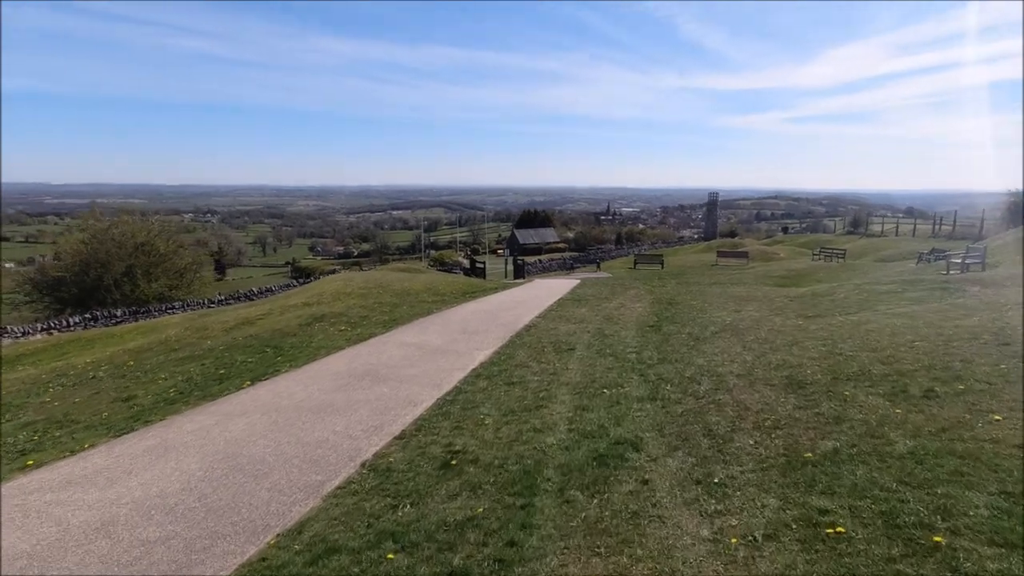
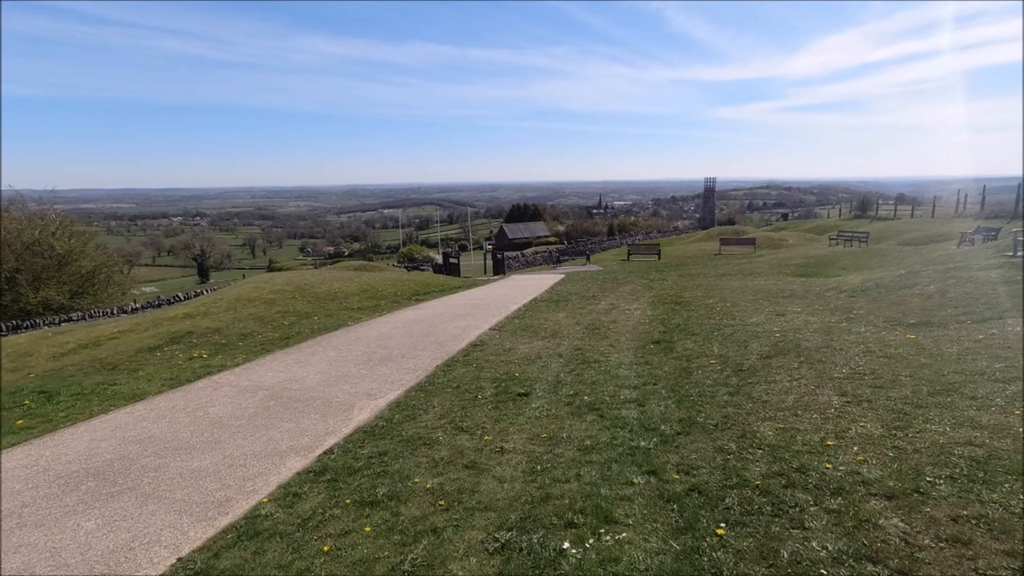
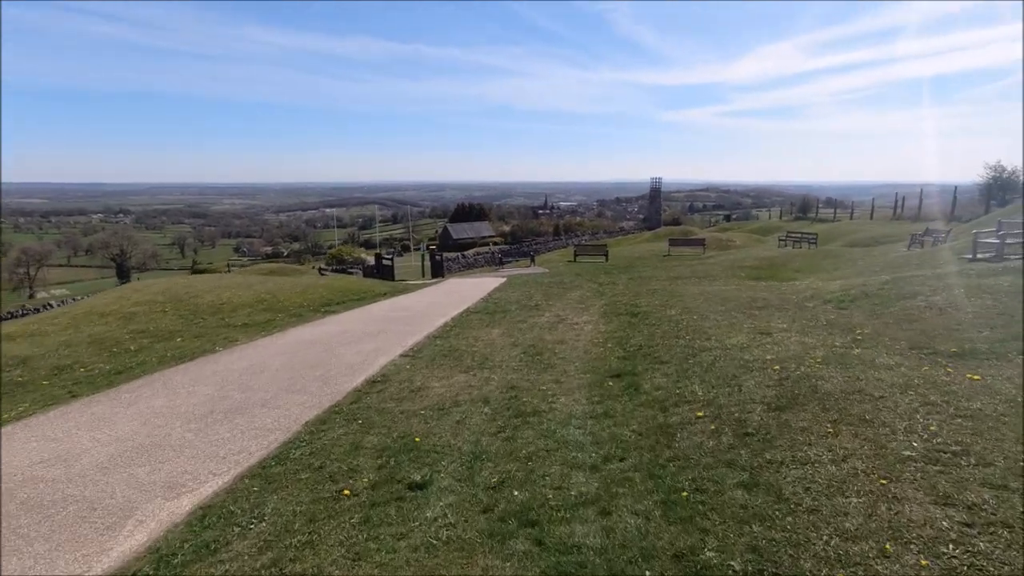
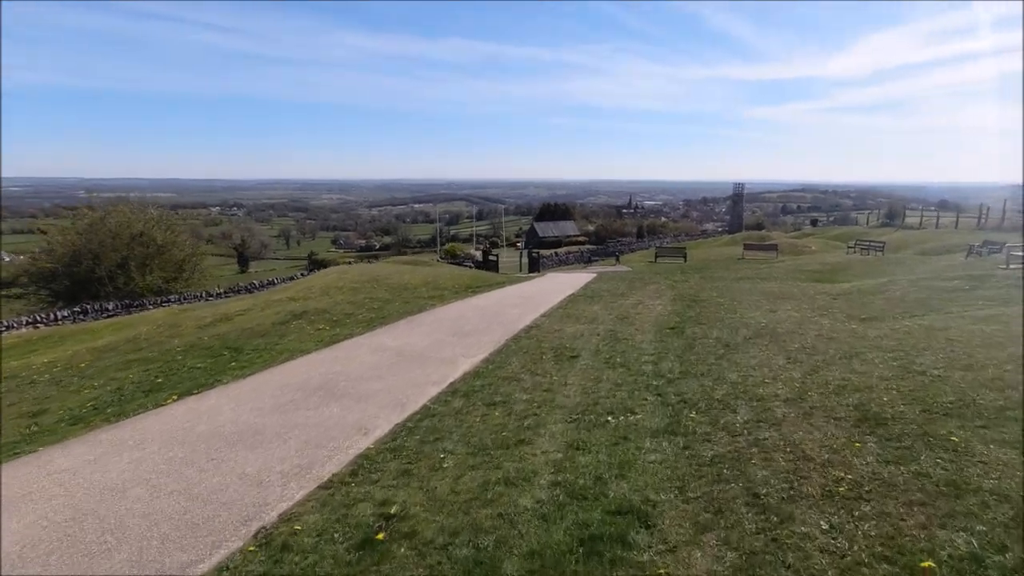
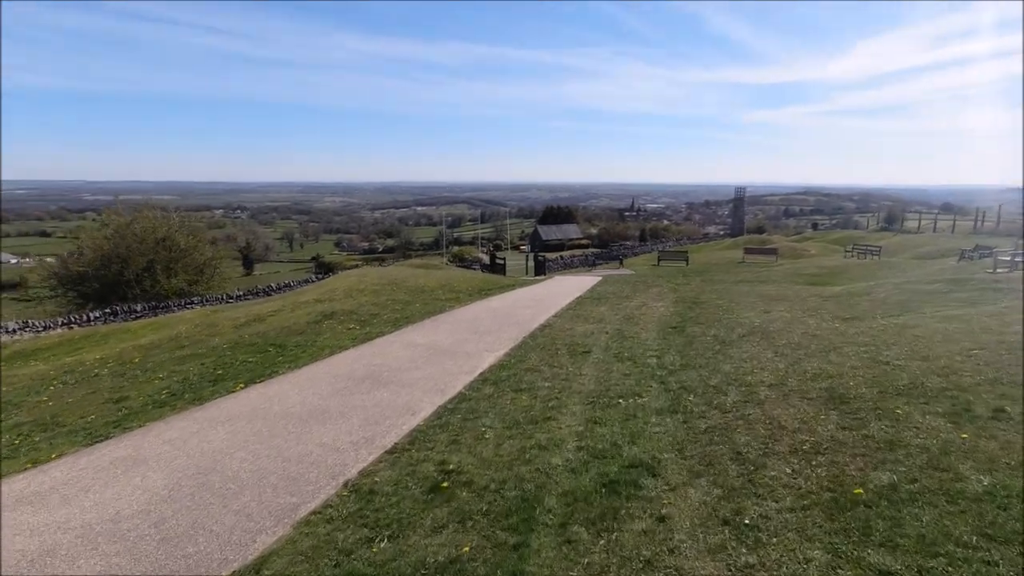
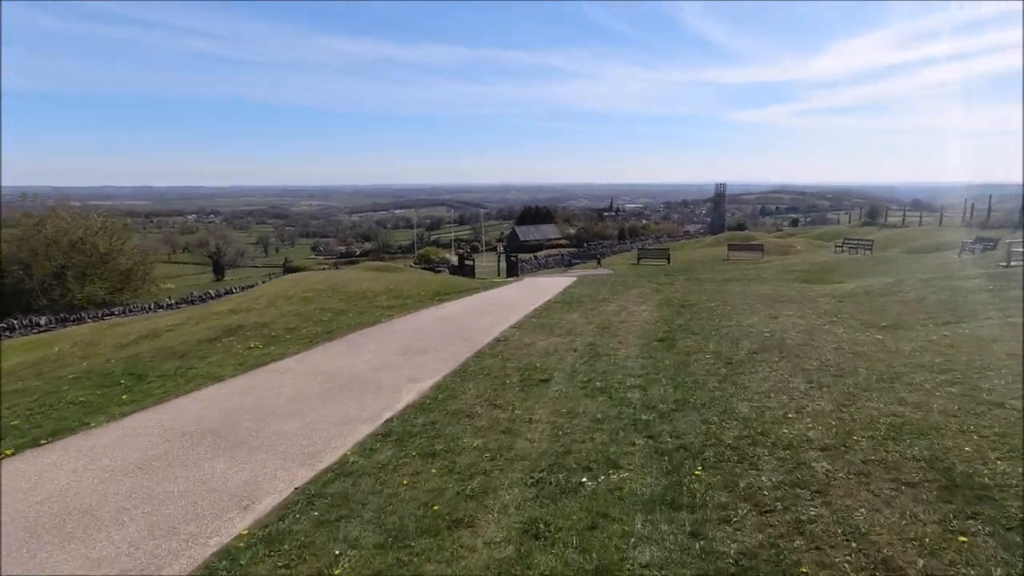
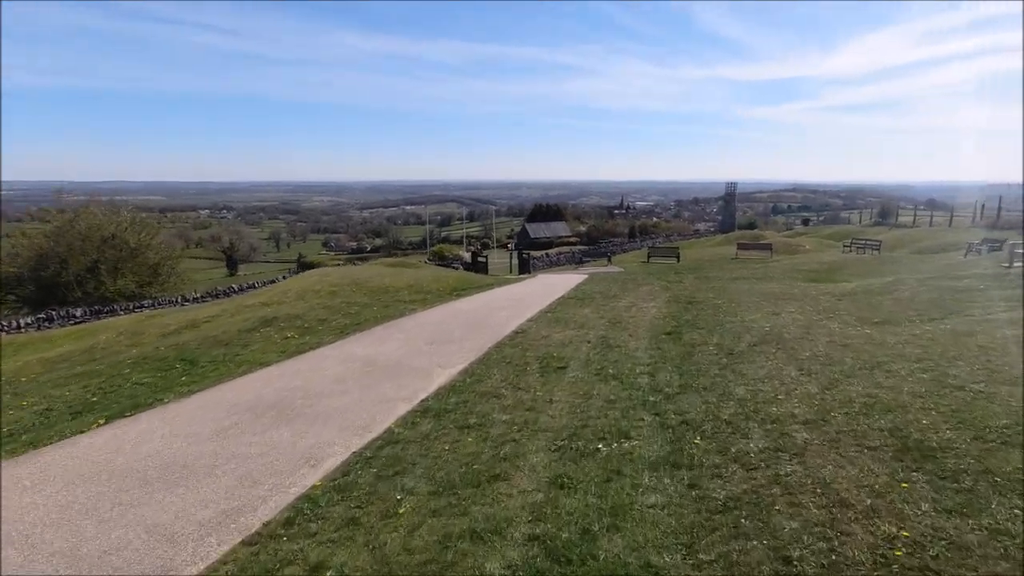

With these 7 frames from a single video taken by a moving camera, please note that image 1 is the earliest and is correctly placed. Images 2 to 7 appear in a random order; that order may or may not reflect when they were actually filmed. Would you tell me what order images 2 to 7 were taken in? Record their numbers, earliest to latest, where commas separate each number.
5, 4, 7, 6, 2, 3
